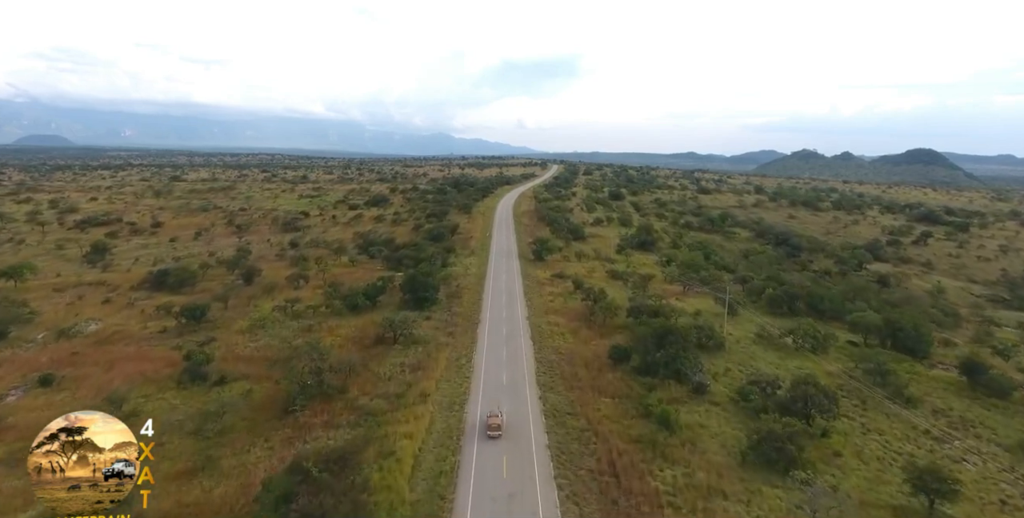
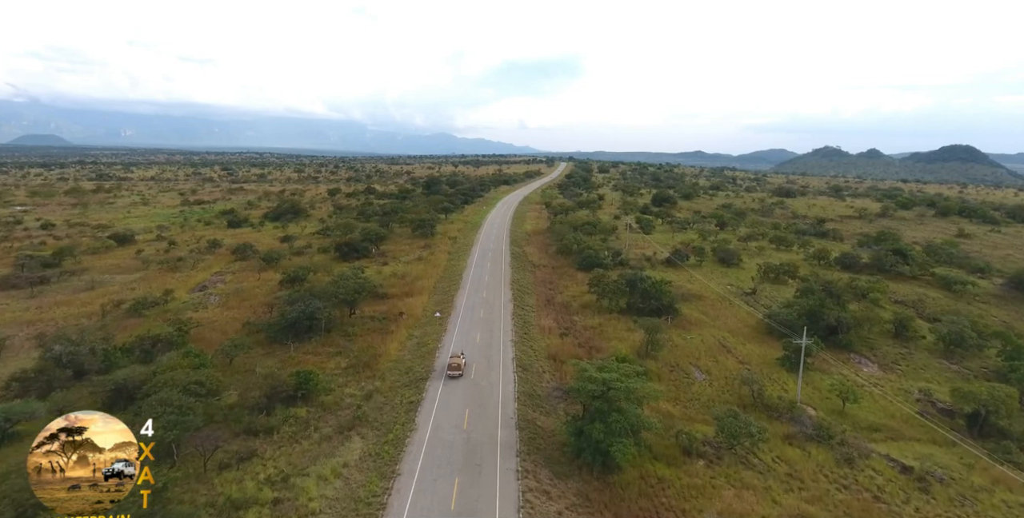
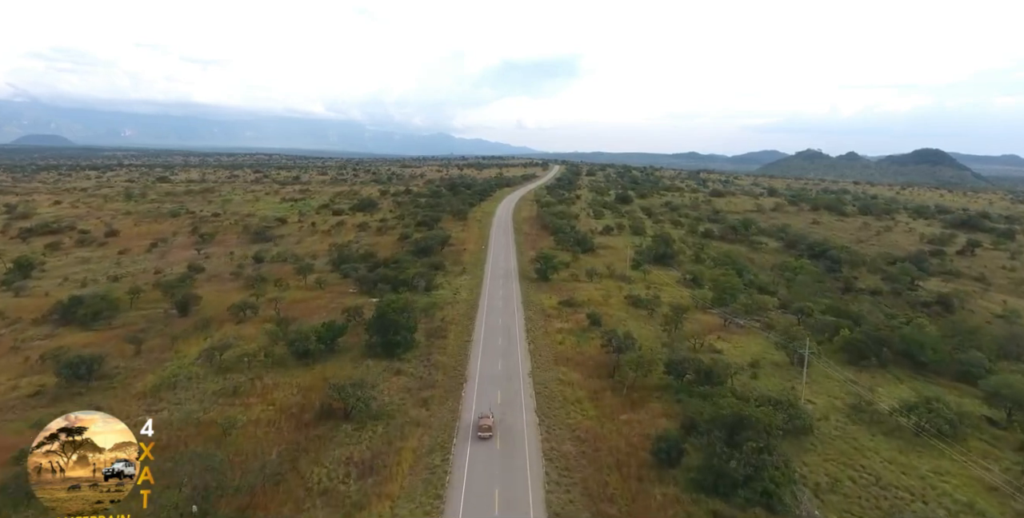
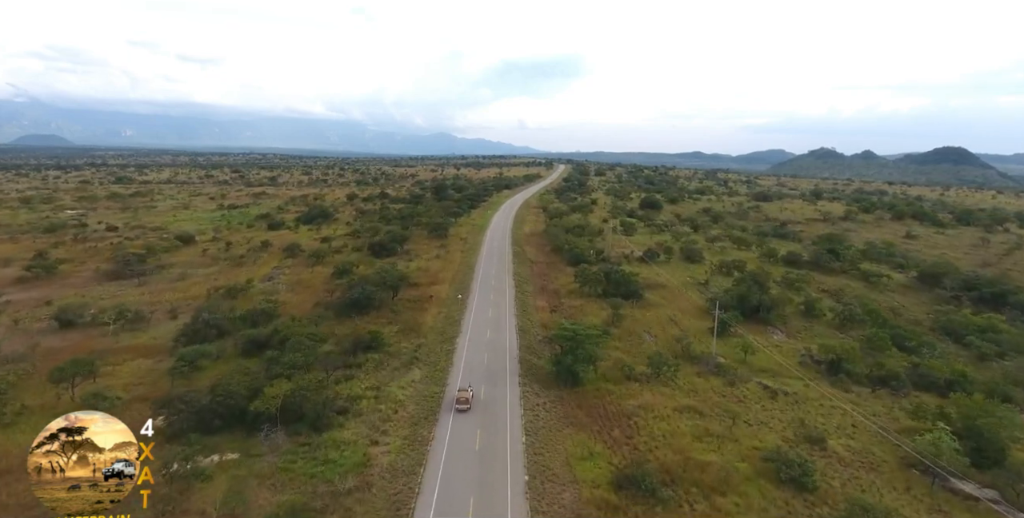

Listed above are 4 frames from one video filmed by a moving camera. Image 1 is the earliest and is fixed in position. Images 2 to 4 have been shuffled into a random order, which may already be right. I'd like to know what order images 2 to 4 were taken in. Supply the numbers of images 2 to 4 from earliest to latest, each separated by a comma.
3, 4, 2
